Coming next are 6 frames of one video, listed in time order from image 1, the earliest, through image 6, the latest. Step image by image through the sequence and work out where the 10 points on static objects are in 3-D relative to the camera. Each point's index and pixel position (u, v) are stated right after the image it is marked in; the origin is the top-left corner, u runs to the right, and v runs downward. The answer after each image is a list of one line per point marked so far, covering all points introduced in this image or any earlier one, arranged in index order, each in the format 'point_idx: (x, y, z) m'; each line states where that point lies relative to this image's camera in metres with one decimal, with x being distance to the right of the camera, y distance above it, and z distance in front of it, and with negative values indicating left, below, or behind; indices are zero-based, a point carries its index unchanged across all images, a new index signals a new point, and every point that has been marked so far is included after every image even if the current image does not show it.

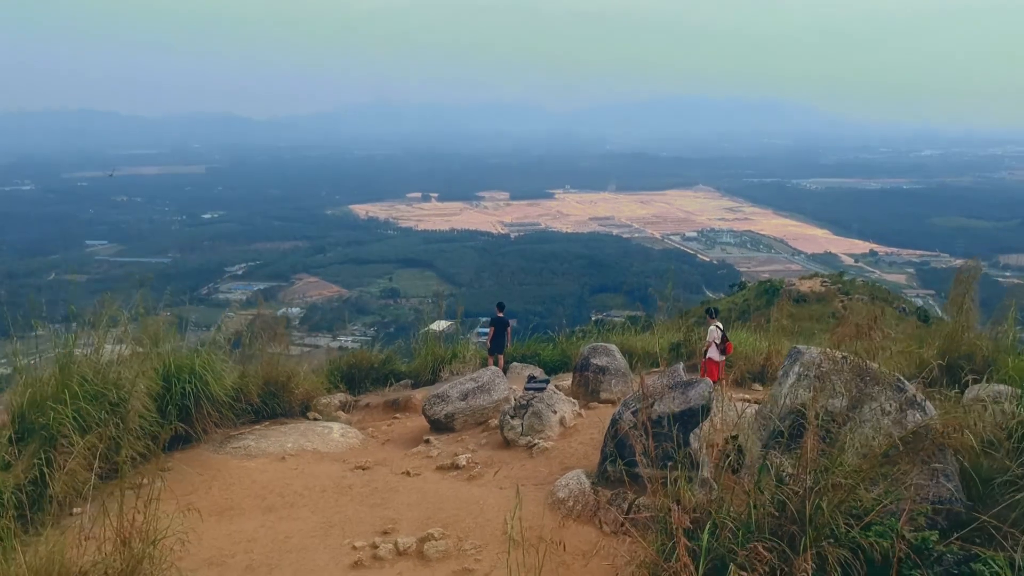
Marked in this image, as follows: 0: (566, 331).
0: (+0.6, -0.7, +9.0) m
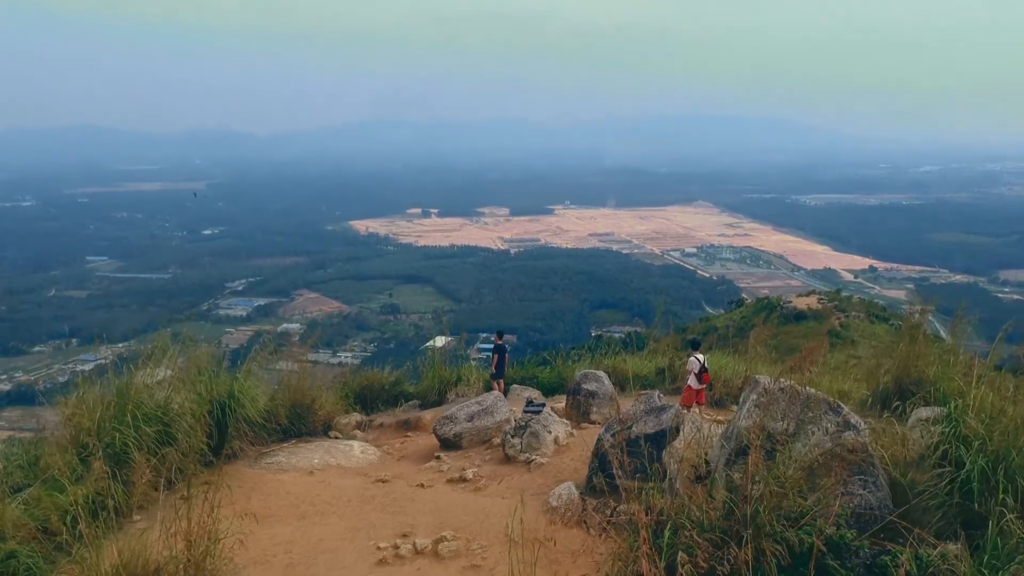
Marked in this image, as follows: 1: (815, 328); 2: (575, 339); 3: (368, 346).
0: (+0.6, -0.9, +9.2) m
1: (+4.1, -0.5, +10.0) m
2: (+1.6, -1.3, +18.9) m
3: (-3.7, -1.4, +18.5) m
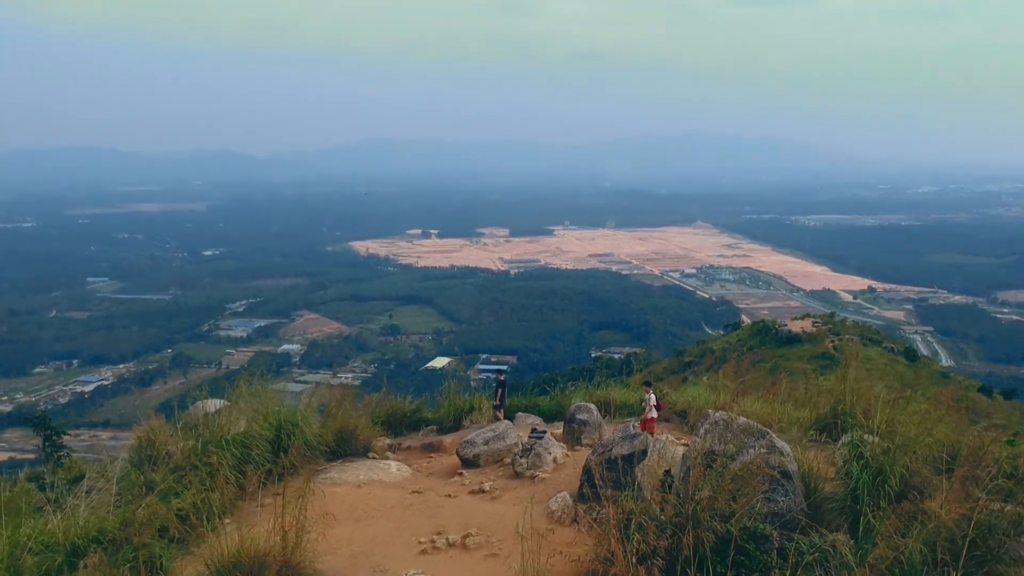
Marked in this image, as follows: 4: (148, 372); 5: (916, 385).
0: (+0.6, -1.2, +9.4) m
1: (+4.1, -0.9, +10.3) m
2: (+1.6, -1.8, +19.2) m
3: (-3.7, -2.0, +18.8) m
4: (-9.3, -2.1, +18.5) m
5: (+4.9, -1.2, +8.9) m
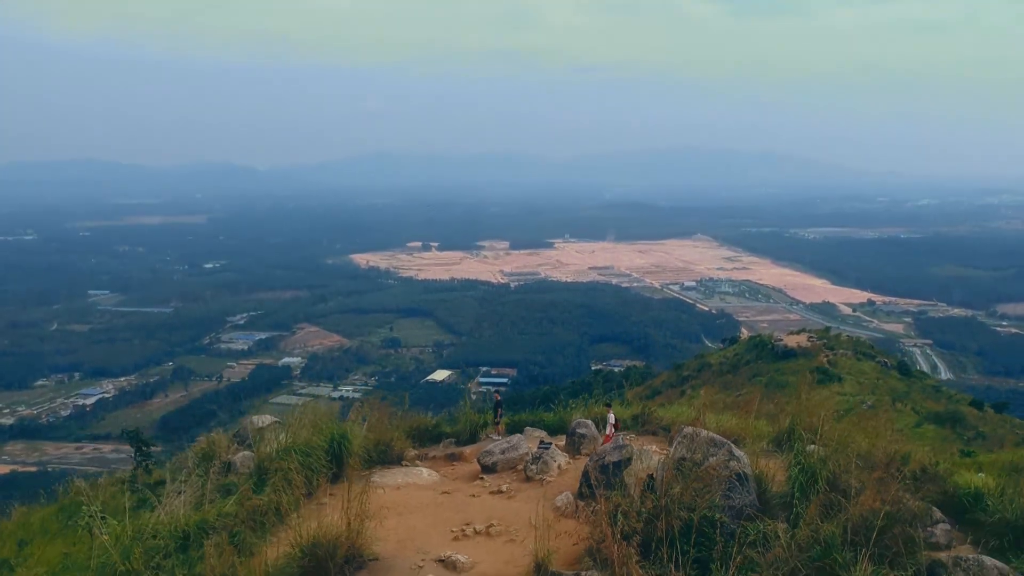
0: (+0.7, -1.4, +9.7) m
1: (+4.1, -1.1, +10.6) m
2: (+1.7, -2.2, +19.5) m
3: (-3.7, -2.4, +19.1) m
4: (-9.3, -2.4, +18.8) m
5: (+4.9, -1.4, +9.2) m
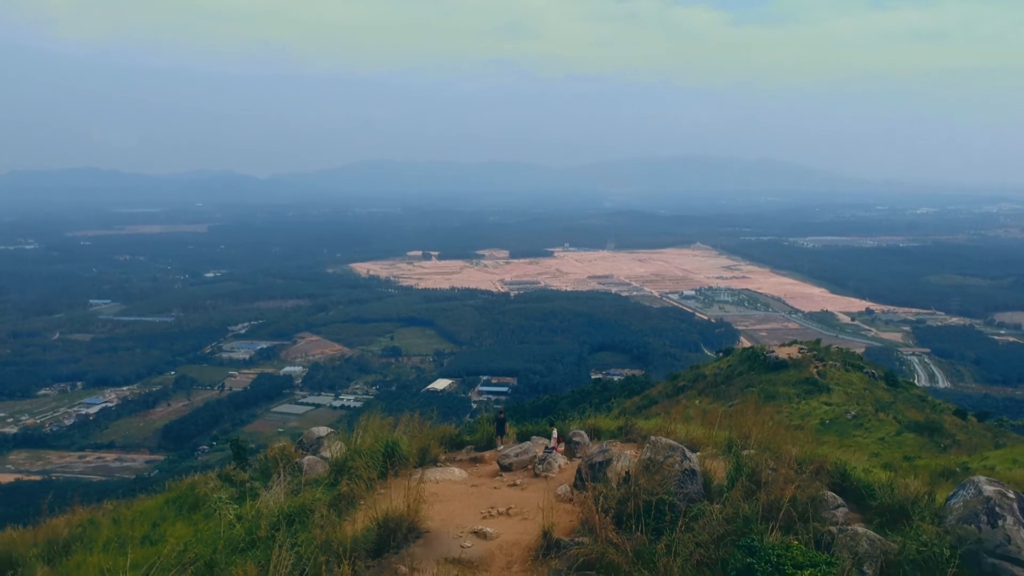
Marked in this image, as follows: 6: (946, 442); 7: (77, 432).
0: (+0.7, -1.6, +10.2) m
1: (+4.2, -1.3, +11.1) m
2: (+1.7, -2.6, +20.0) m
3: (-3.6, -2.7, +19.6) m
4: (-9.3, -2.8, +19.3) m
5: (+5.0, -1.6, +9.7) m
6: (+4.5, -1.6, +7.8) m
7: (-9.3, -3.1, +16.2) m
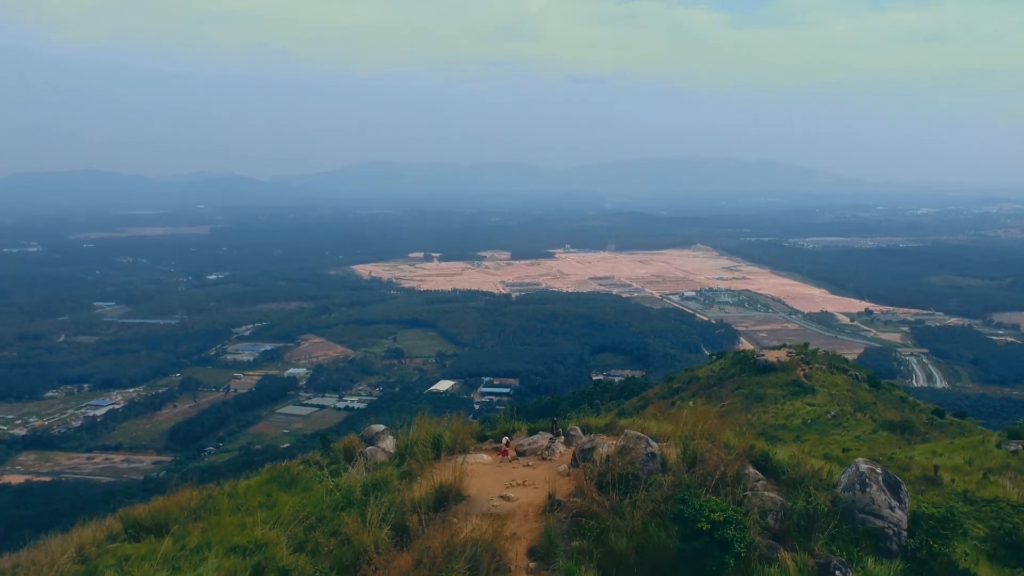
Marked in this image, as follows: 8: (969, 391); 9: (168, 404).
0: (+0.8, -1.8, +11.0) m
1: (+4.2, -1.5, +11.9) m
2: (+1.8, -2.7, +20.8) m
3: (-3.5, -2.9, +20.4) m
4: (-9.2, -3.0, +20.1) m
5: (+5.0, -1.7, +10.5) m
6: (+4.6, -1.8, +8.6) m
7: (-9.3, -3.3, +17.0) m
8: (+11.6, -2.7, +19.4) m
9: (-8.7, -3.1, +19.5) m
